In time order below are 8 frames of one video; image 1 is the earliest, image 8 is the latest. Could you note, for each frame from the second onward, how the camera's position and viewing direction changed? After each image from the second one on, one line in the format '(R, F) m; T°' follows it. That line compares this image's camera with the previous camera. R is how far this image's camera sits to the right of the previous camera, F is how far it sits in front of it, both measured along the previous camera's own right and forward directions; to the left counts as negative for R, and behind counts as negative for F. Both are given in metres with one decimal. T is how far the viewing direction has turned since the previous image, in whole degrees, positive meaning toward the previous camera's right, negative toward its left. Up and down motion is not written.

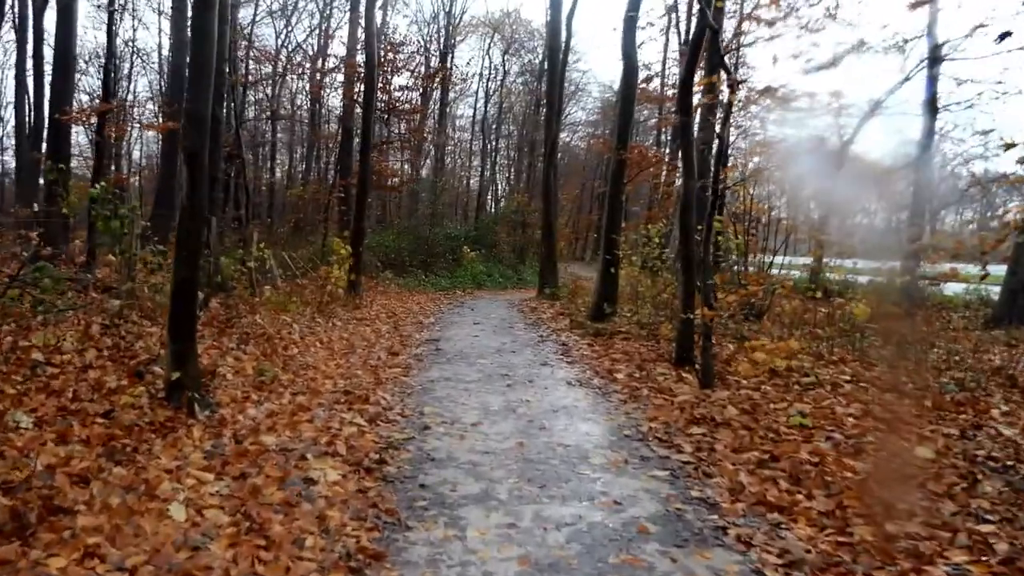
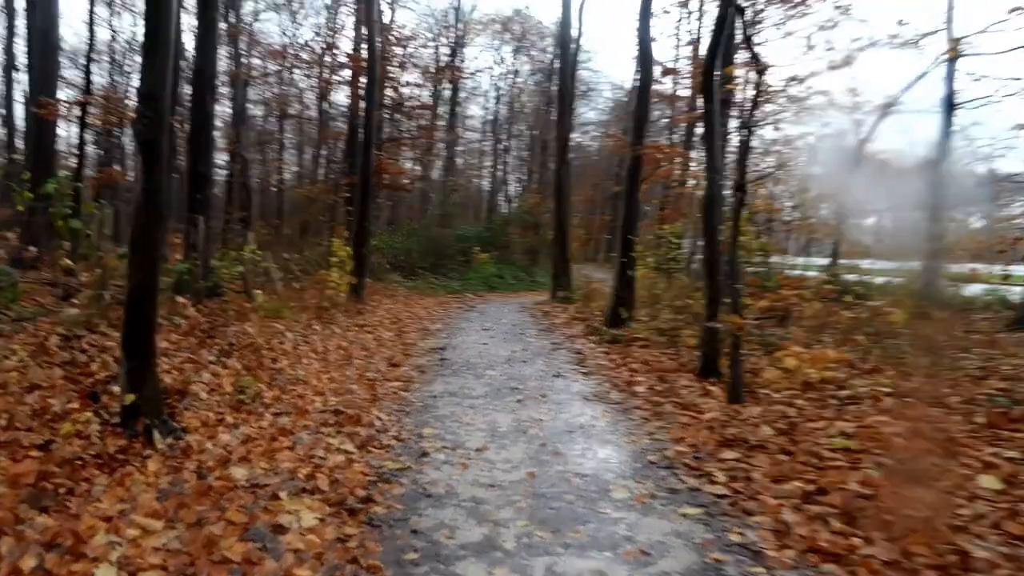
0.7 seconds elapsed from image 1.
(0.0, +0.8) m; -1°
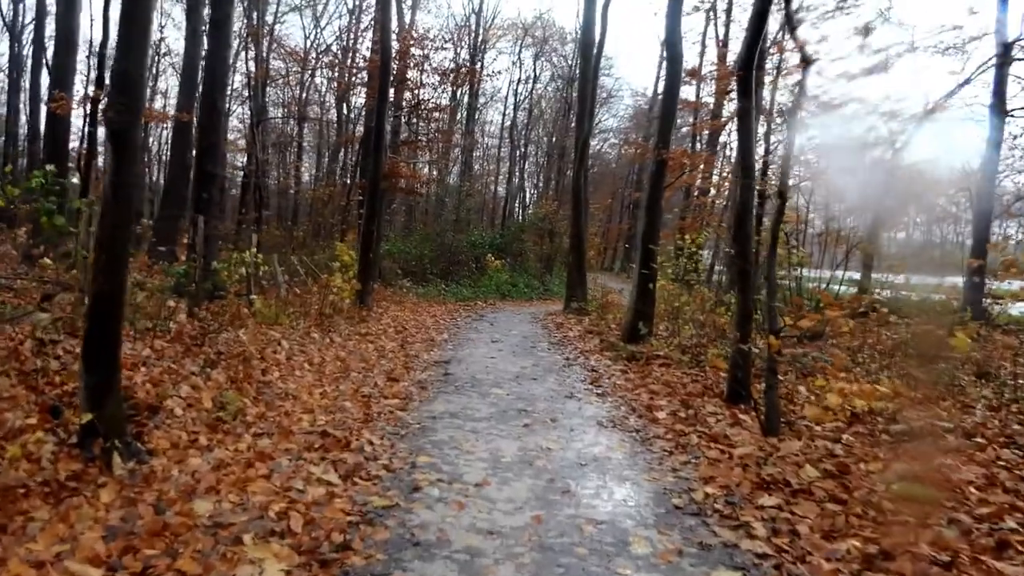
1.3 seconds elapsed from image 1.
(+0.1, +0.7) m; -2°
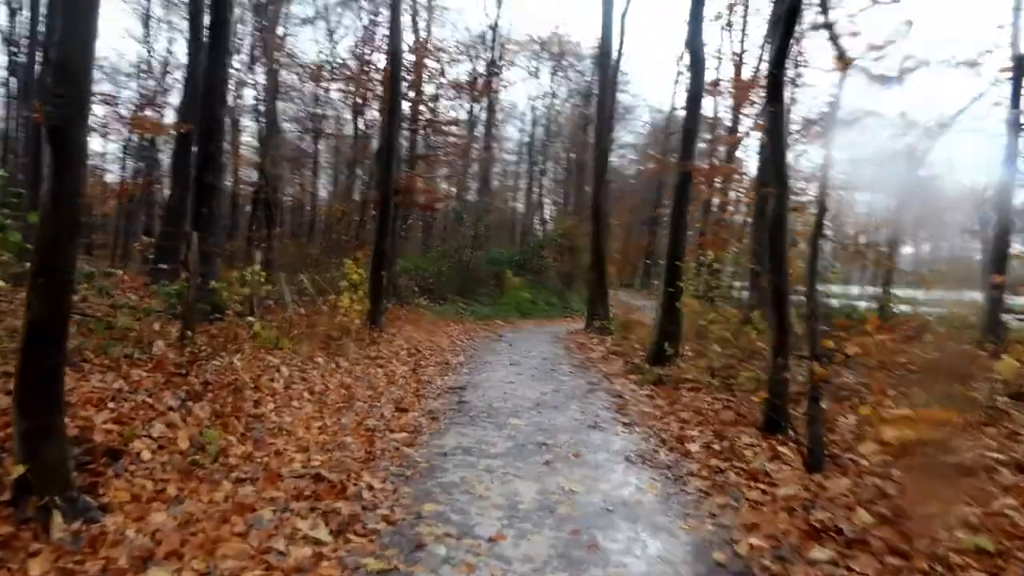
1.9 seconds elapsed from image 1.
(0.0, +0.7) m; -2°
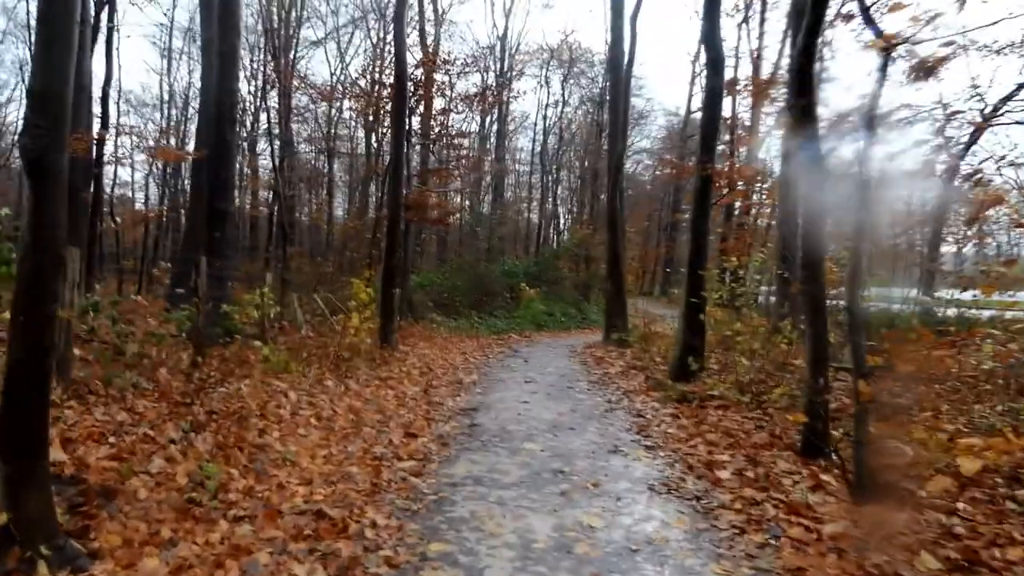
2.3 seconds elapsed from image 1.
(+0.1, +0.4) m; -2°
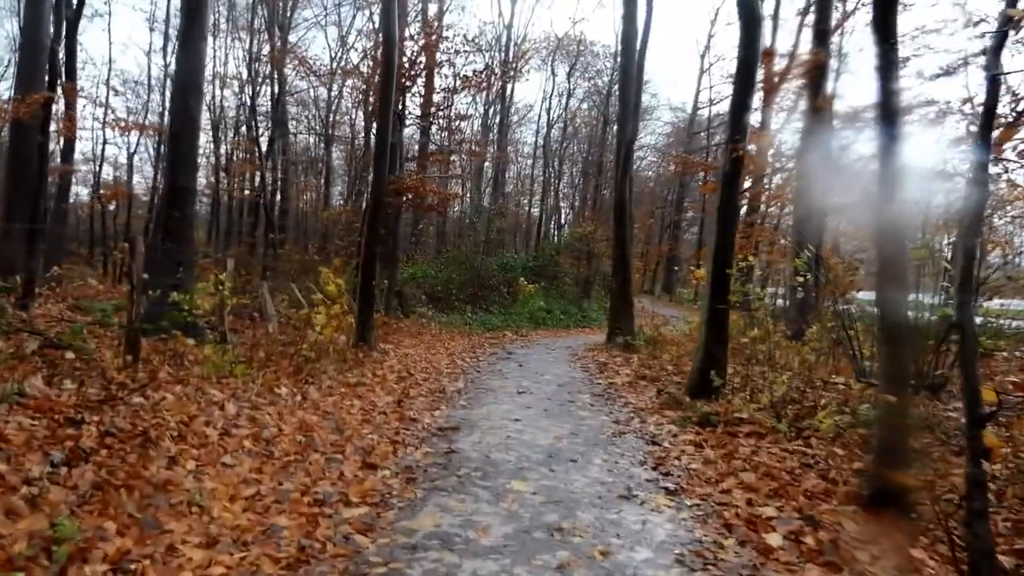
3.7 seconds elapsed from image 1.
(+0.1, +1.6) m; 0°
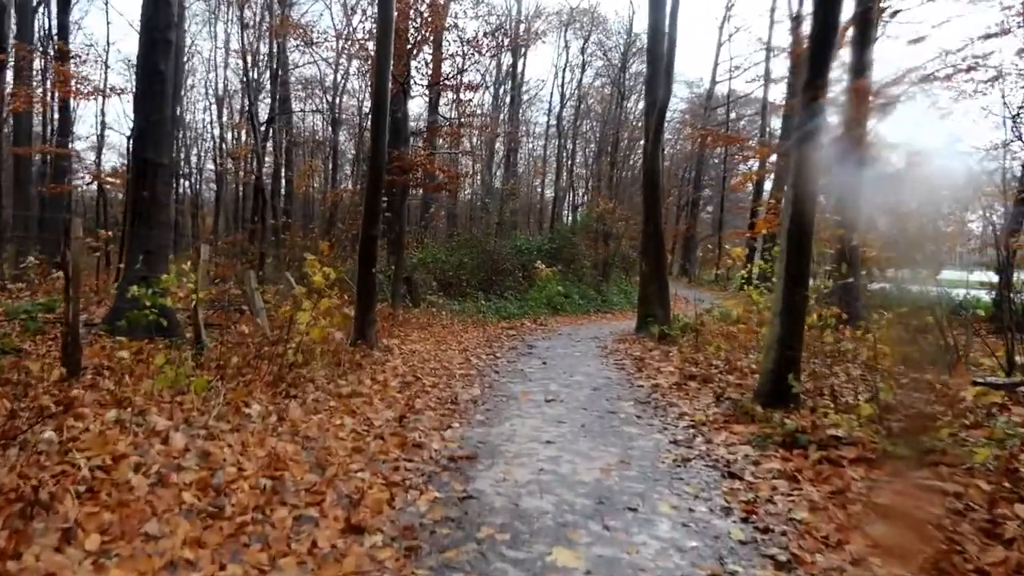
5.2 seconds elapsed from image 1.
(-0.2, +1.8) m; -2°
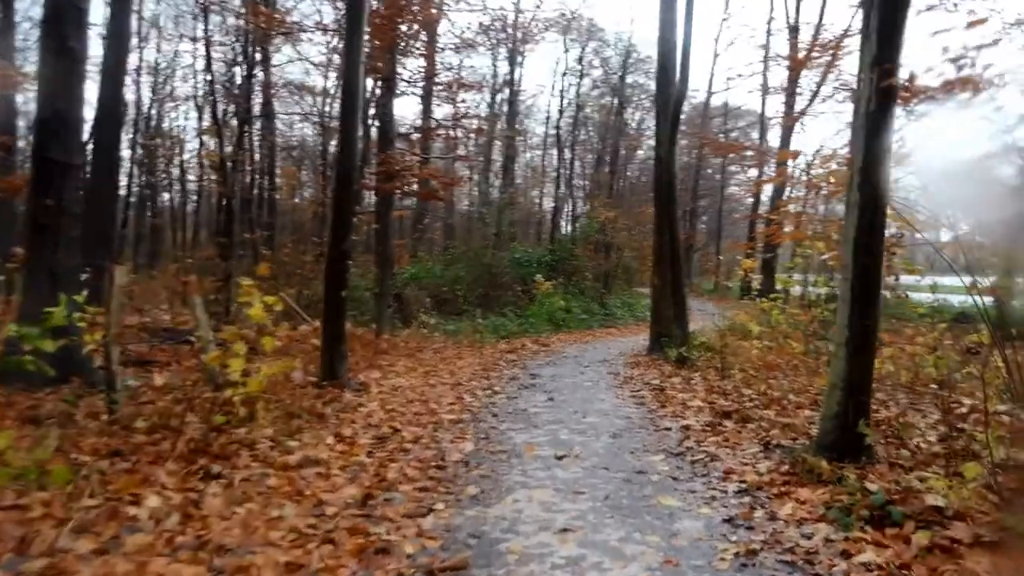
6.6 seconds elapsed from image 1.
(0.0, +1.7) m; 0°
